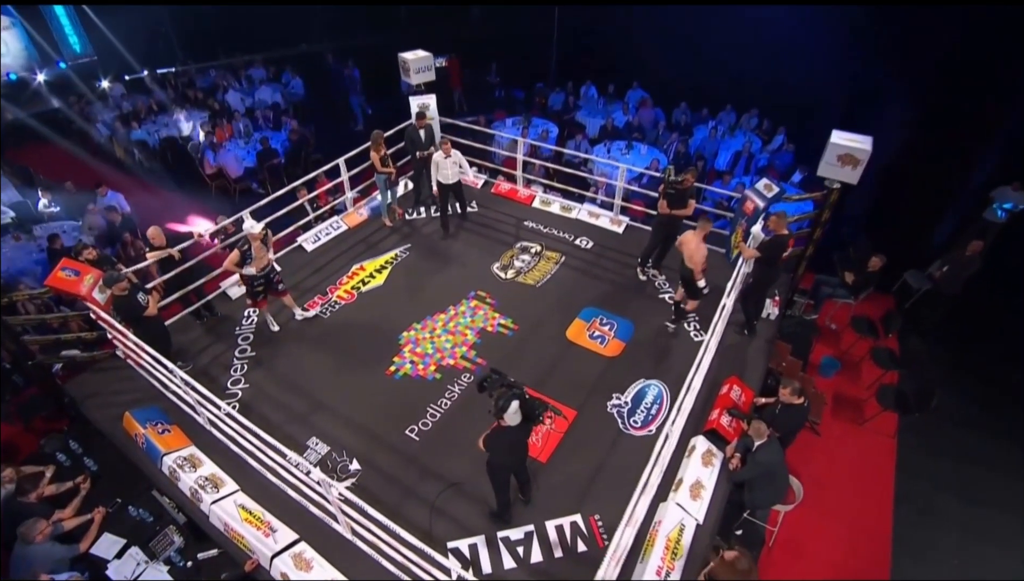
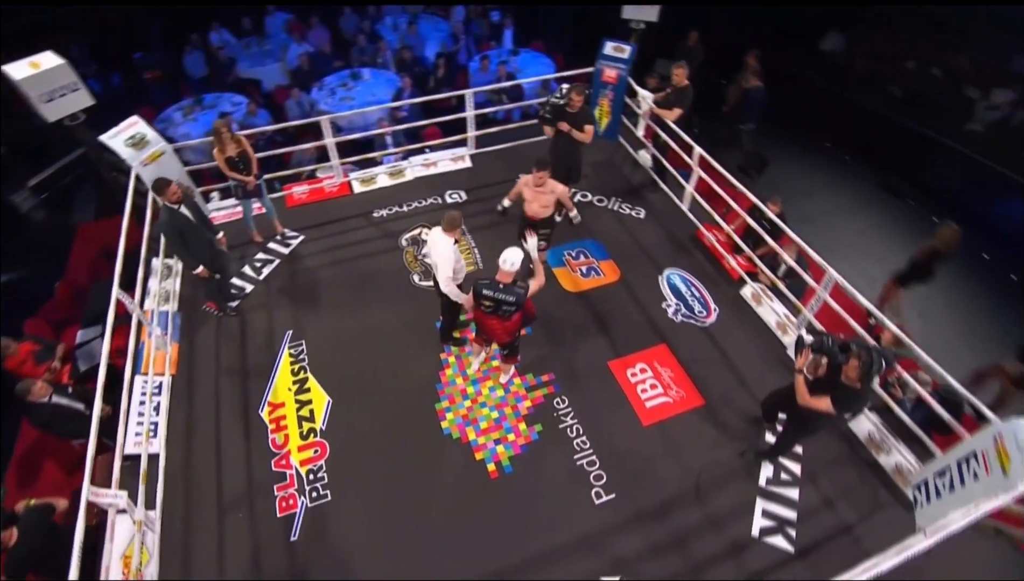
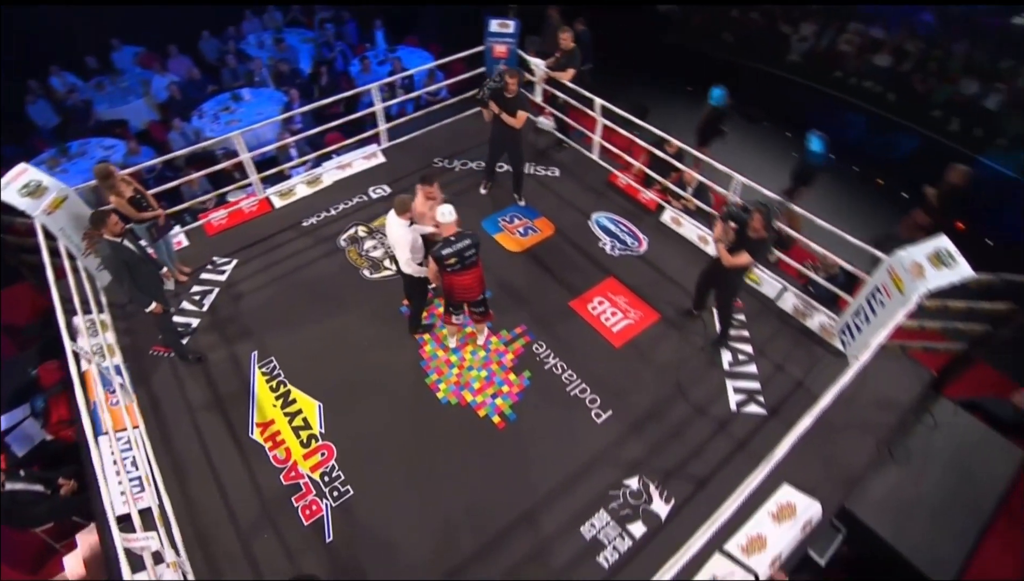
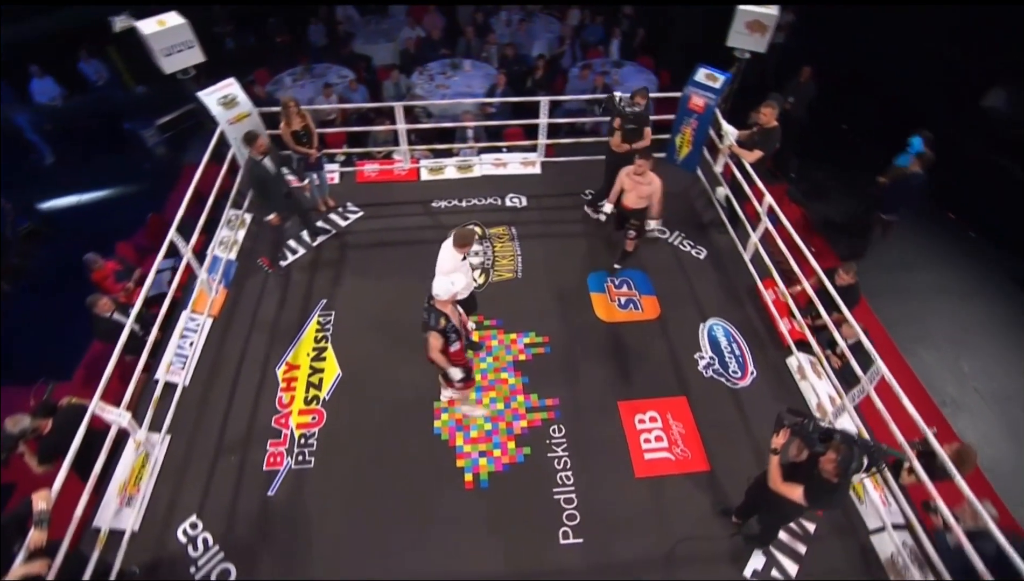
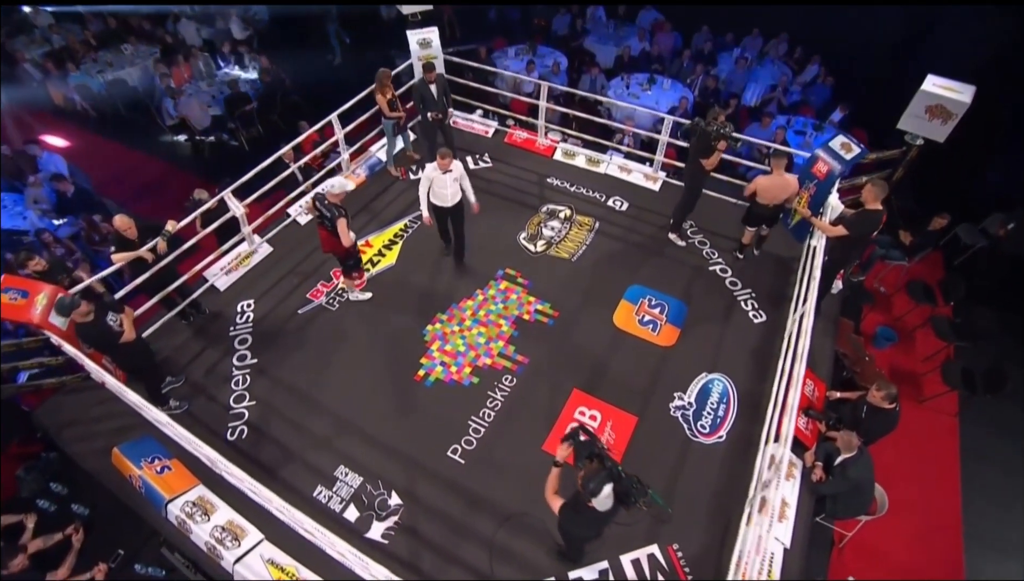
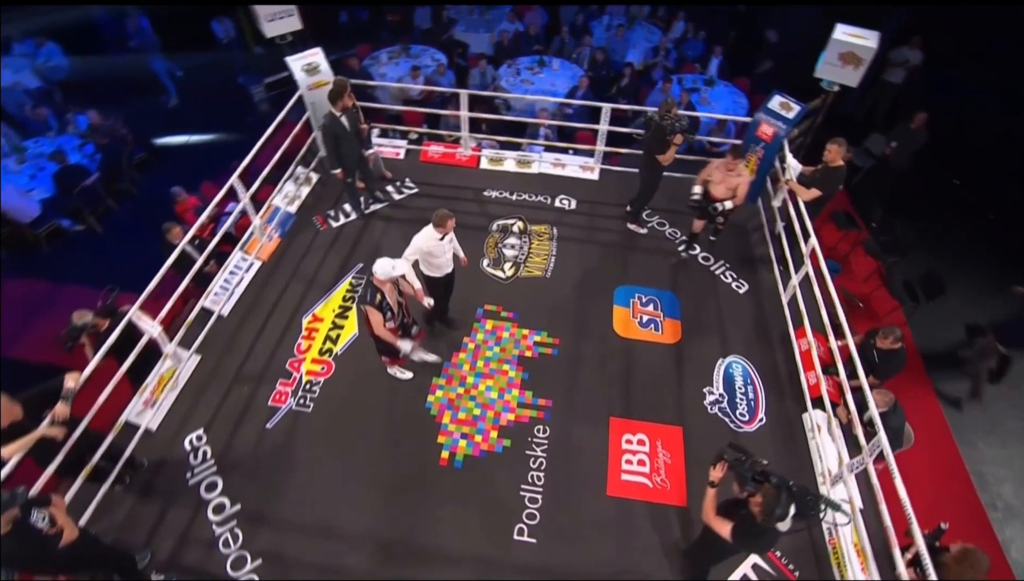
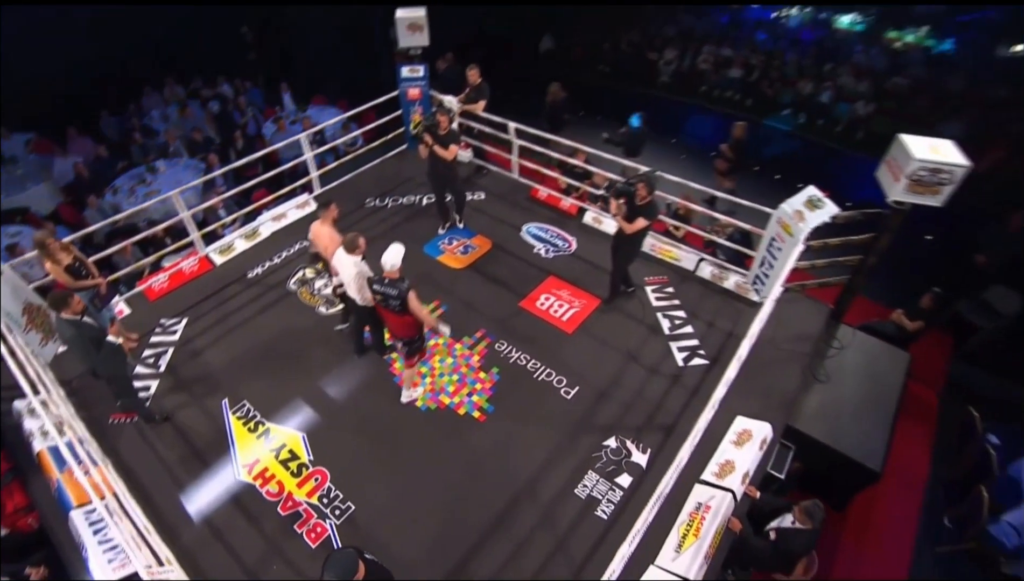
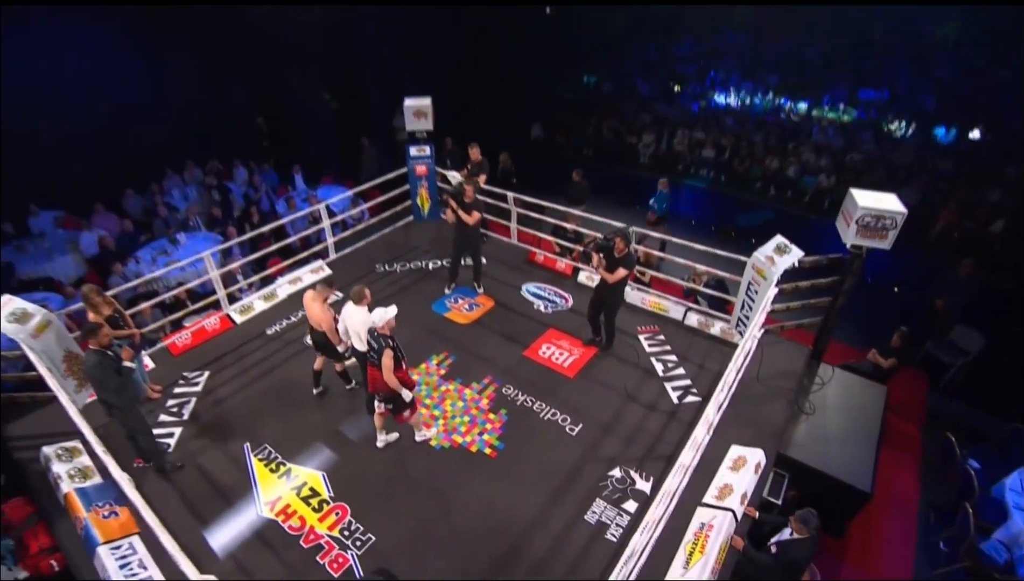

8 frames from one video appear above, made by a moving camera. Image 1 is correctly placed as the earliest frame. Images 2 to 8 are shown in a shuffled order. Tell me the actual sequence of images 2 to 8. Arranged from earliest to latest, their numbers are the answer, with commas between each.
5, 6, 4, 2, 3, 7, 8
